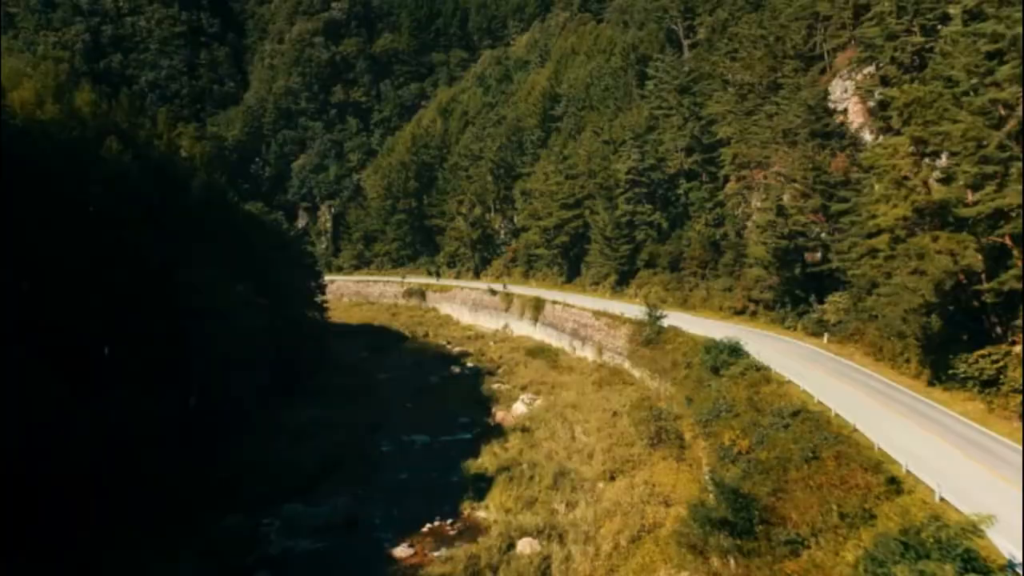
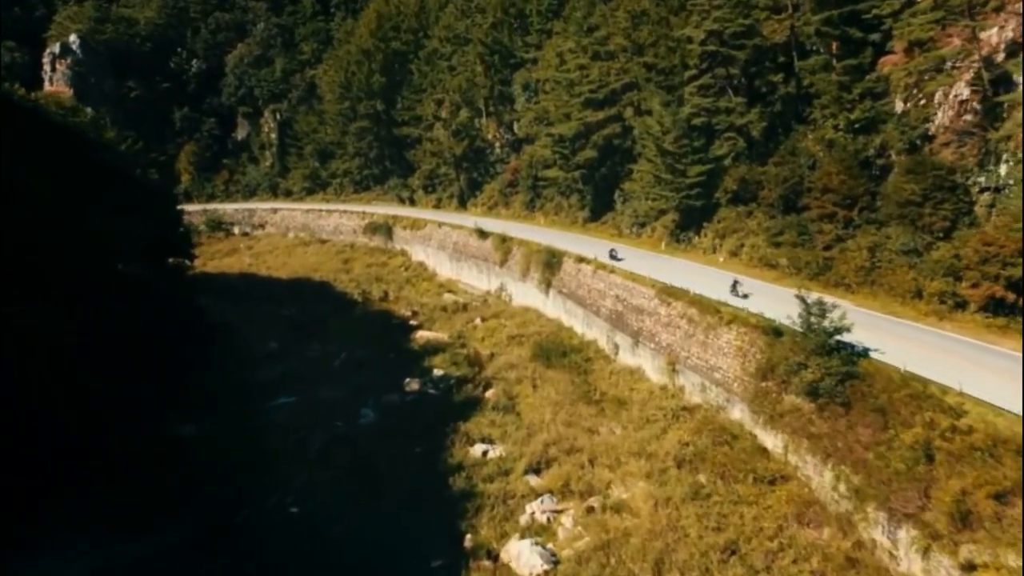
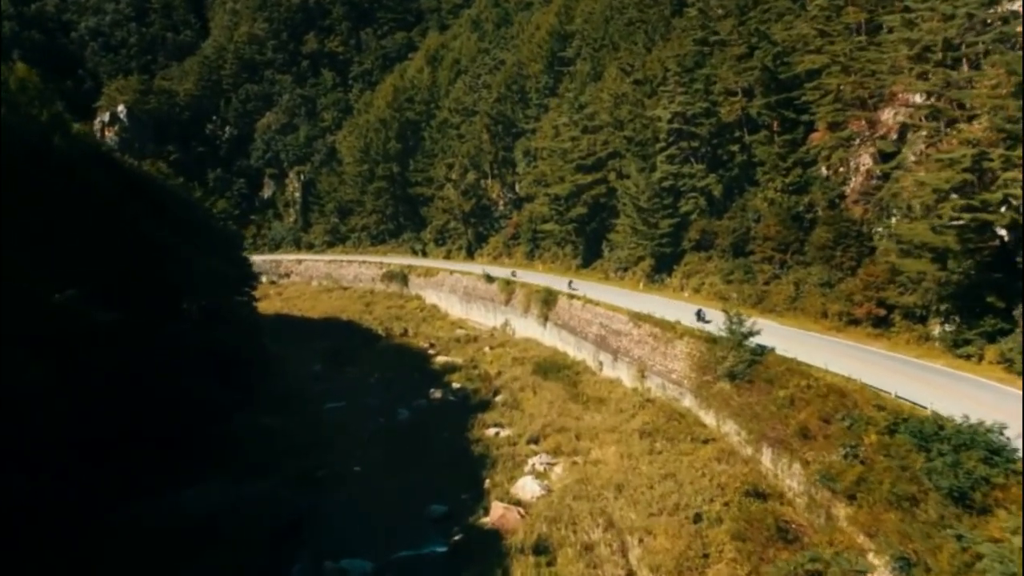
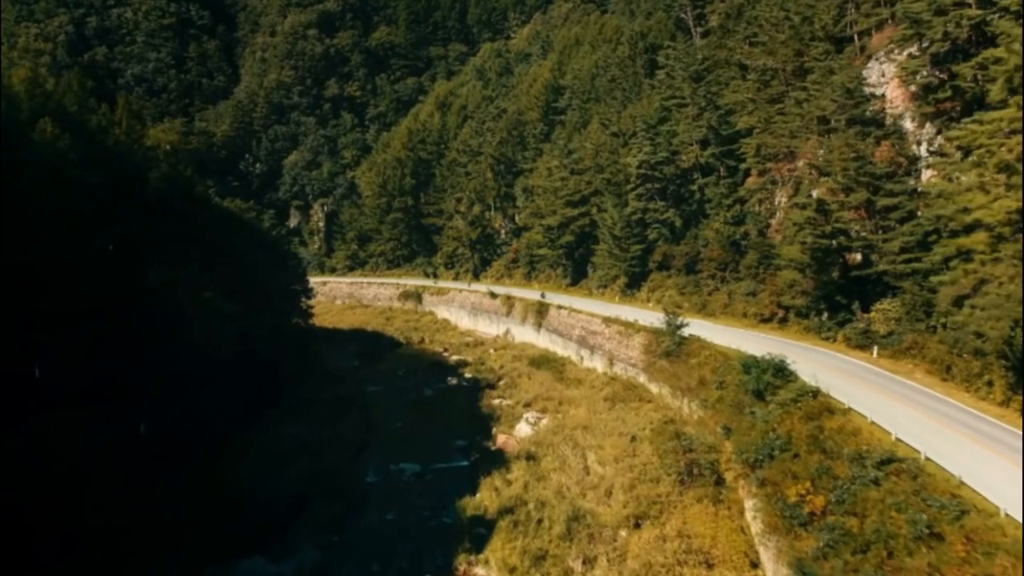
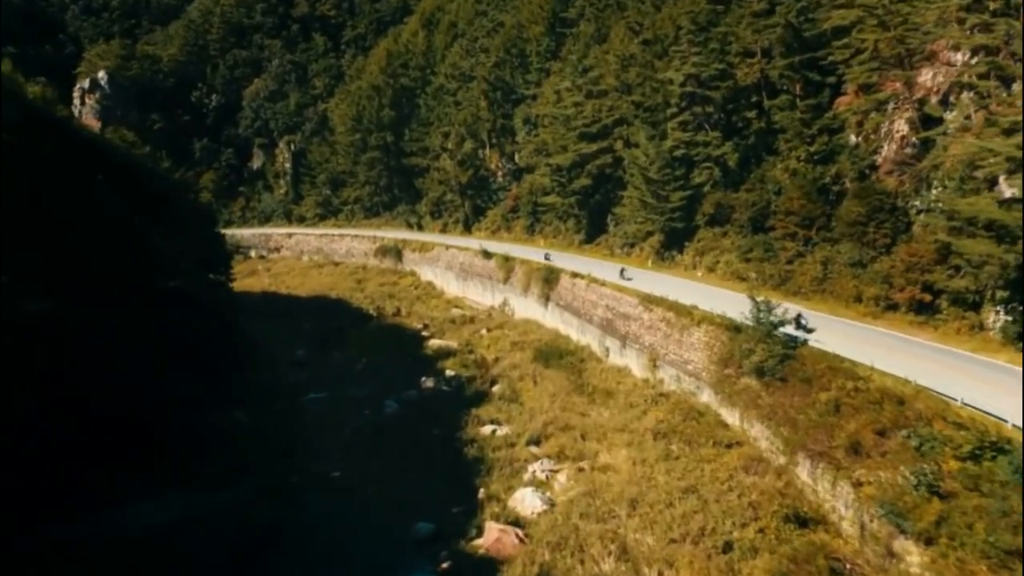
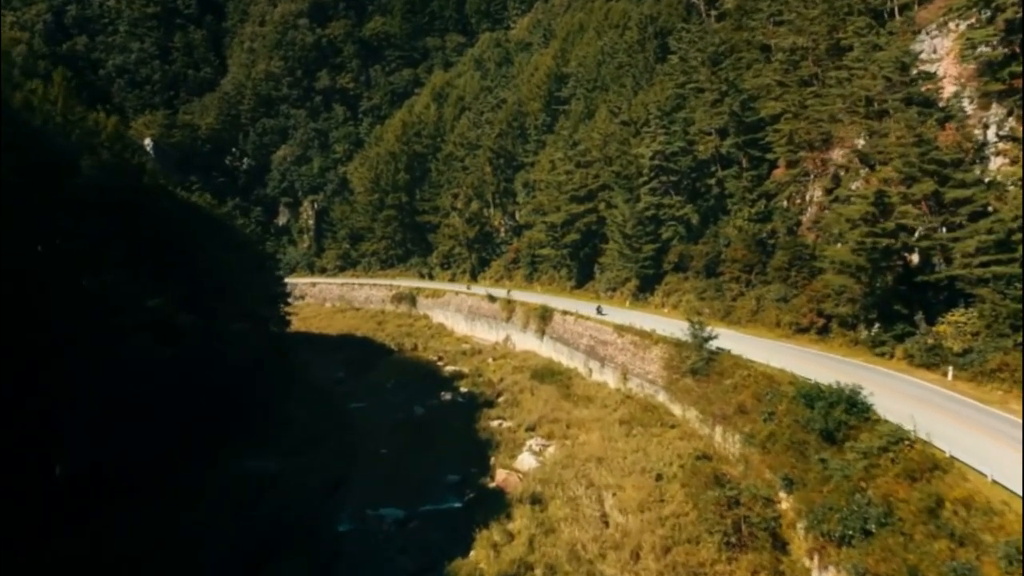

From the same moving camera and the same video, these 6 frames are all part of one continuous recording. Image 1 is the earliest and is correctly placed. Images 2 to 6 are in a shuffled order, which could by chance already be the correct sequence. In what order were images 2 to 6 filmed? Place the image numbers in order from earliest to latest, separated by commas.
4, 6, 3, 5, 2
